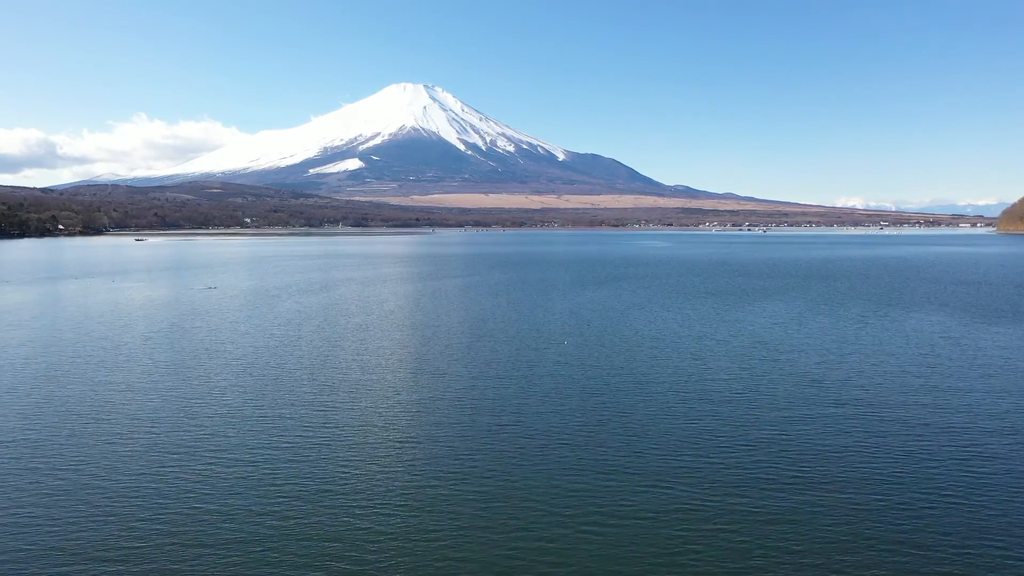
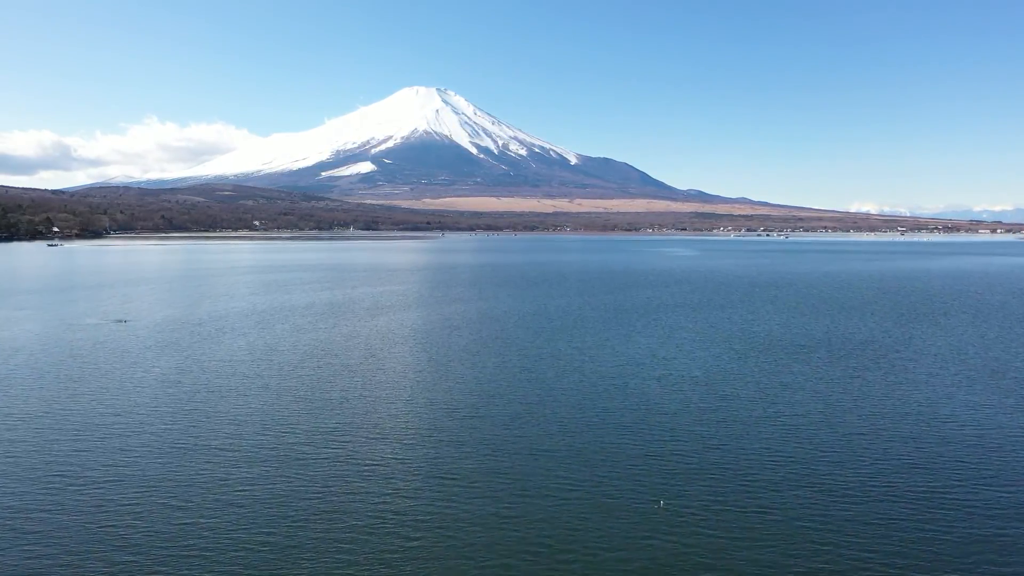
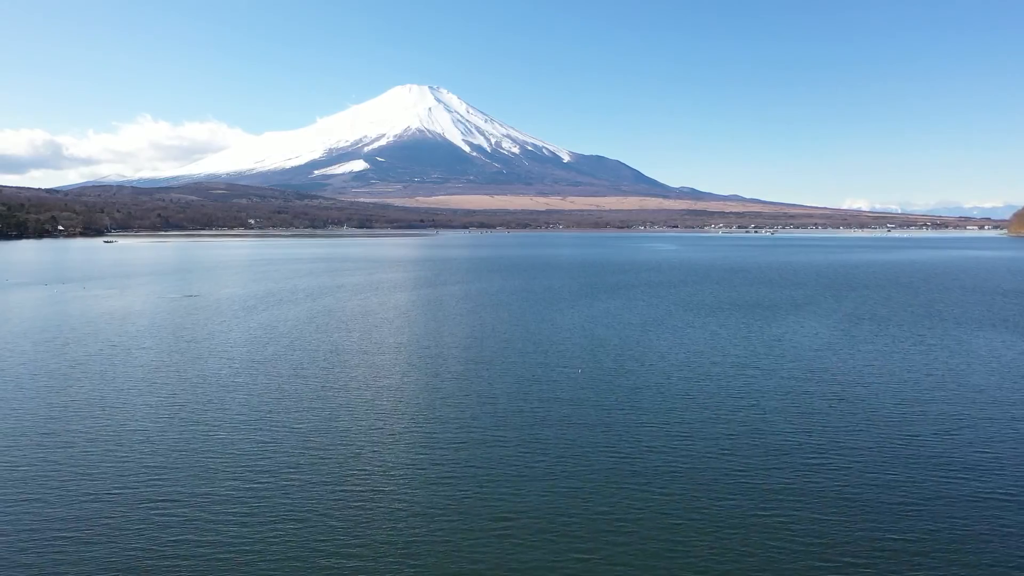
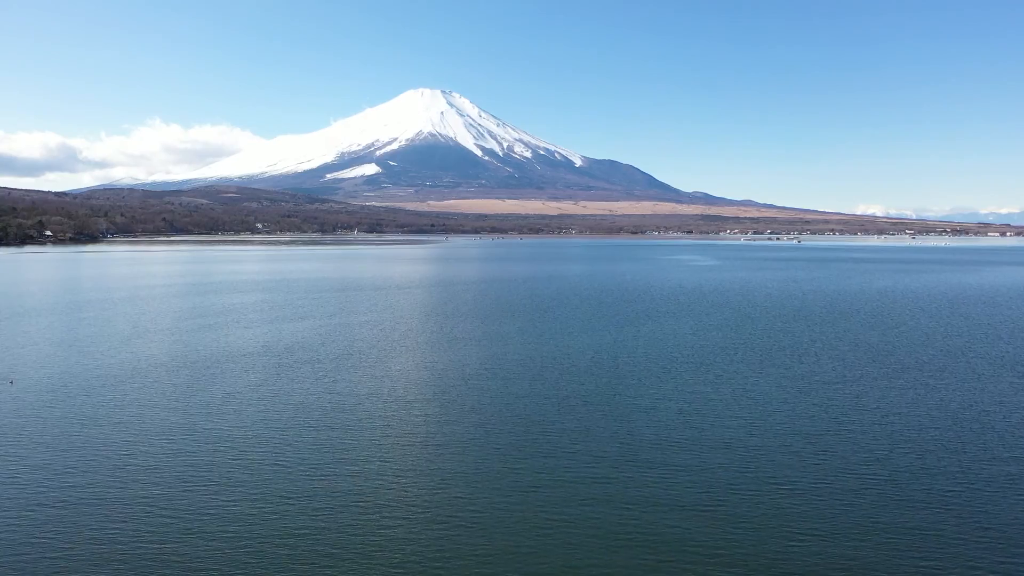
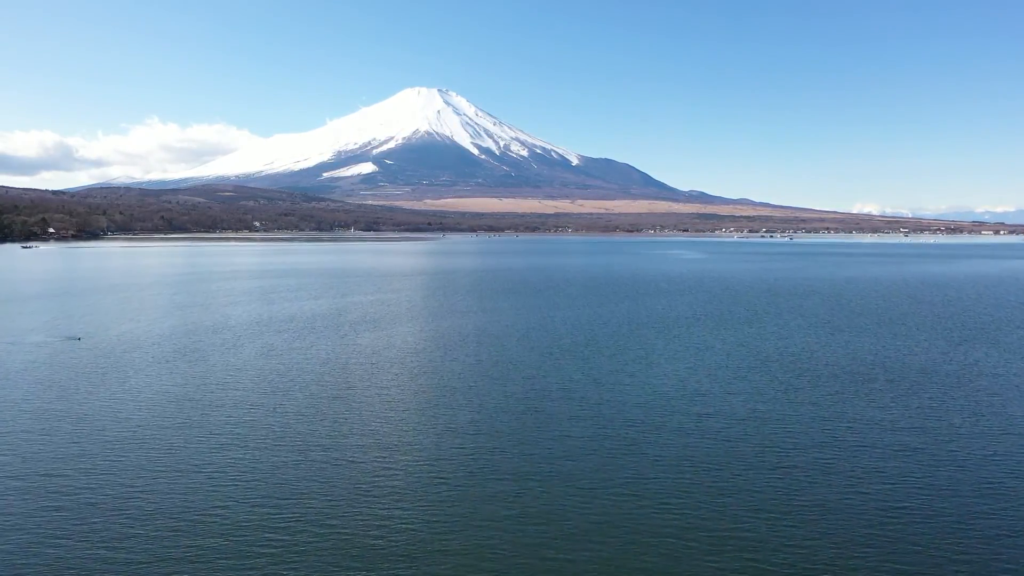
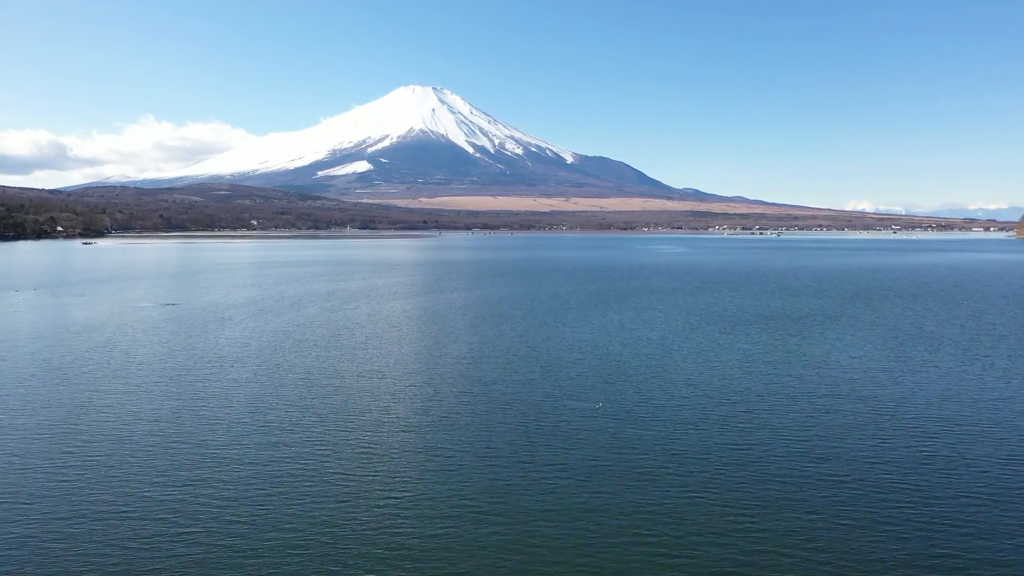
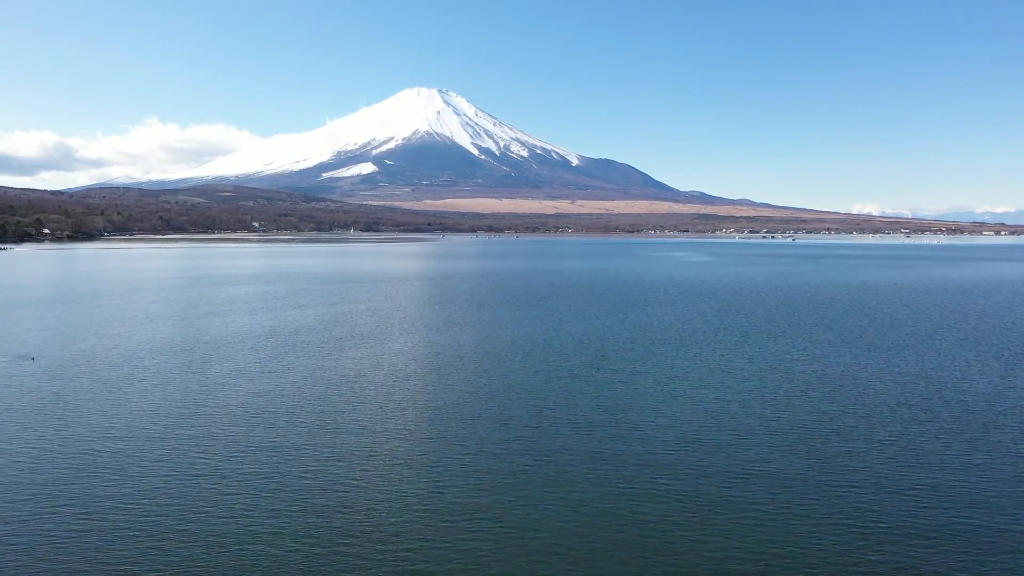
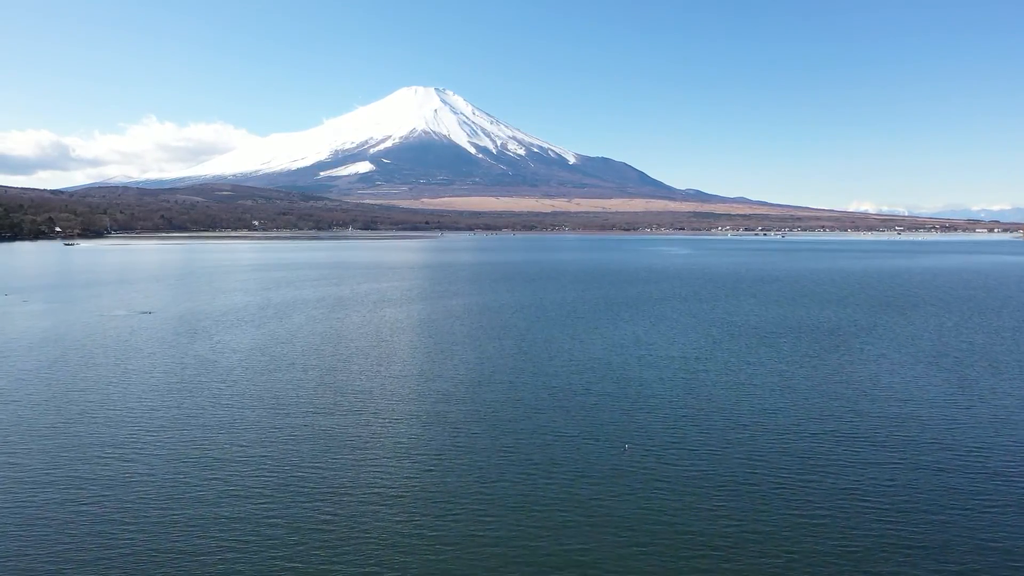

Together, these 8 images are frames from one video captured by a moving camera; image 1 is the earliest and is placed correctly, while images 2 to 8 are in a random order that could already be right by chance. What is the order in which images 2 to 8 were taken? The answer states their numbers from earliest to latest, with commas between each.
3, 6, 8, 2, 5, 7, 4
